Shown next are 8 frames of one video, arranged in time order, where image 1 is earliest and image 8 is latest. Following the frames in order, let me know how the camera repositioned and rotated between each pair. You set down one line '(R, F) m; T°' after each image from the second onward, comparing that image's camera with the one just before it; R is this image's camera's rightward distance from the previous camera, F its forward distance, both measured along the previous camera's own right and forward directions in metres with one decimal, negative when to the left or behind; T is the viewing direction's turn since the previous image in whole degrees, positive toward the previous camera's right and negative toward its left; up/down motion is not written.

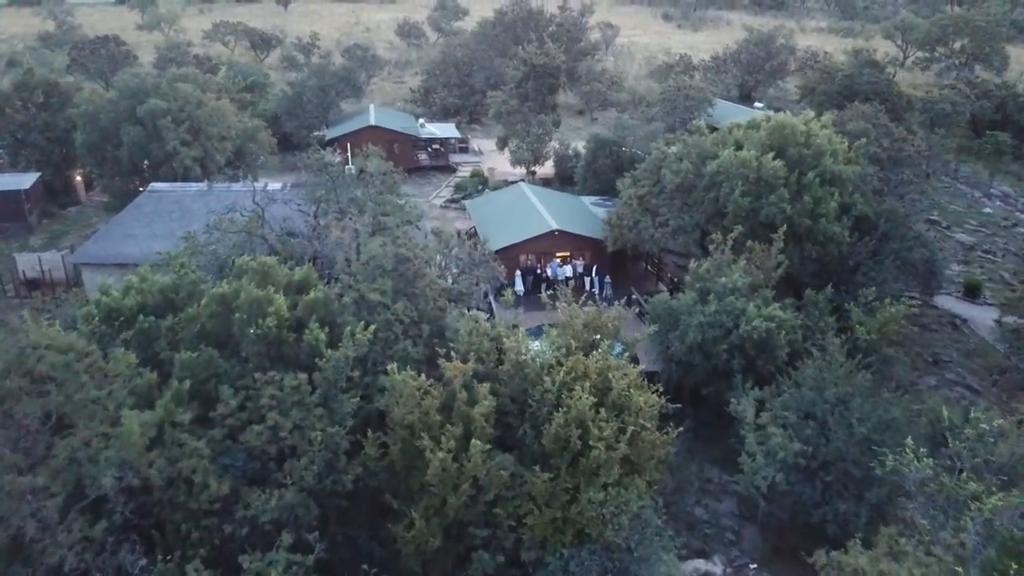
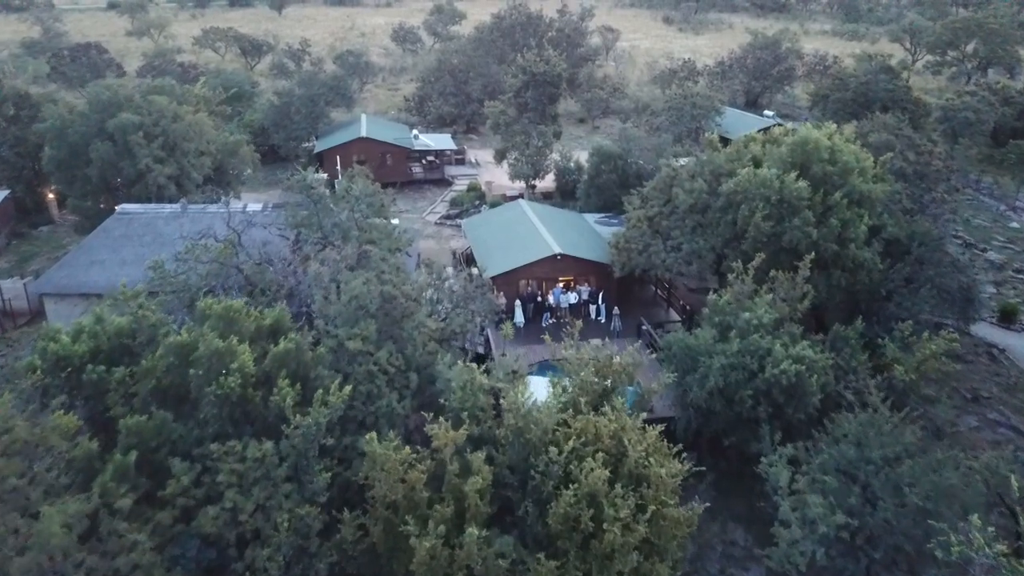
(0.0, +2.3) m; 0°
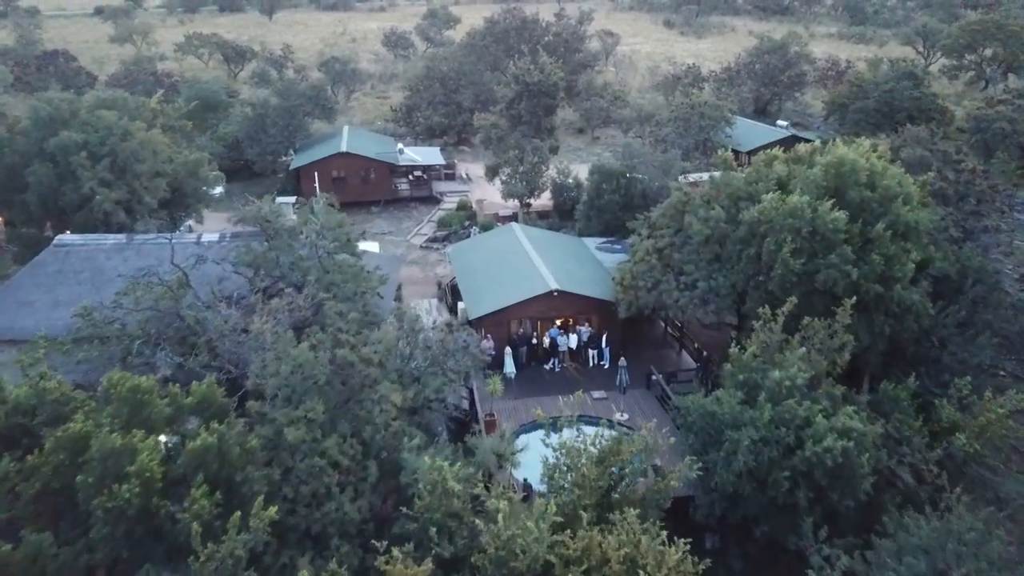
(+0.3, +3.4) m; 0°
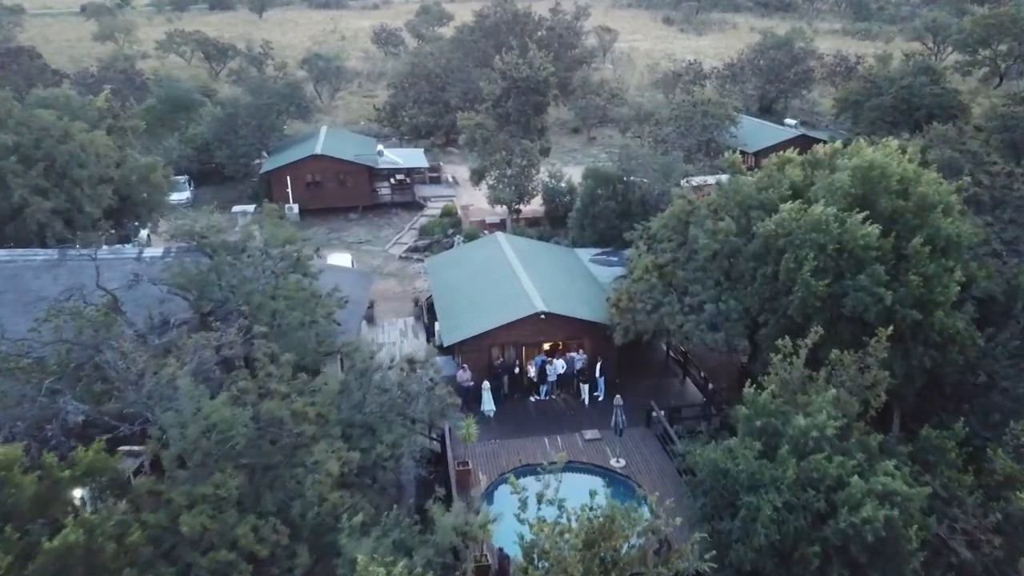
(+0.5, +2.9) m; 0°
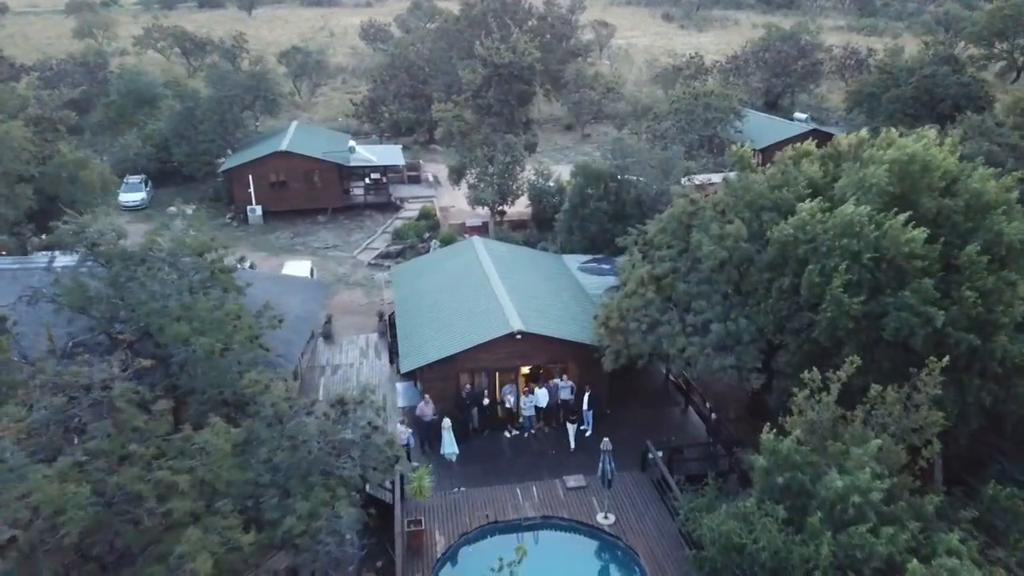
(+0.6, +3.2) m; 0°
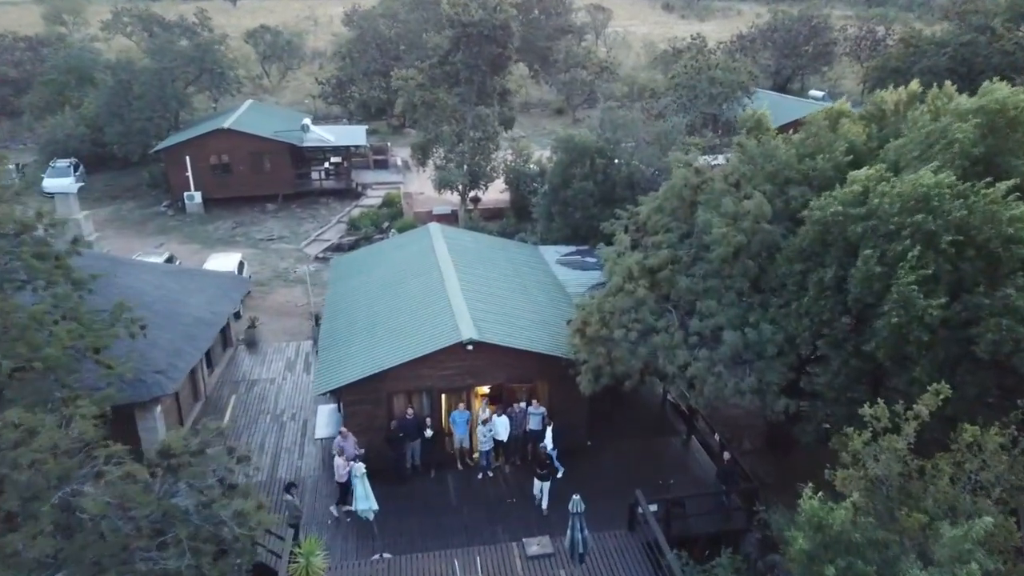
(+0.8, +4.2) m; 0°
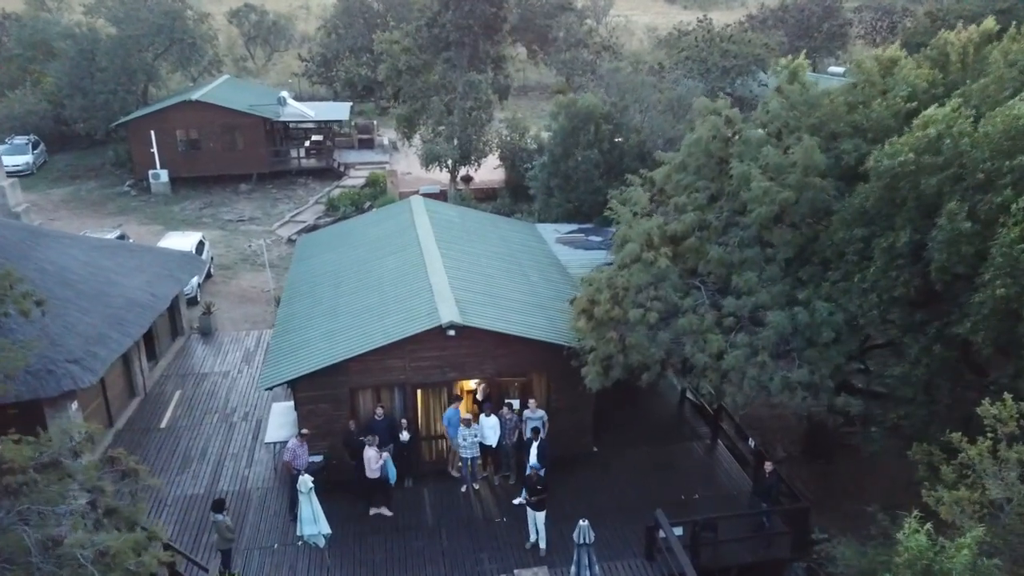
(+0.1, +2.4) m; 0°
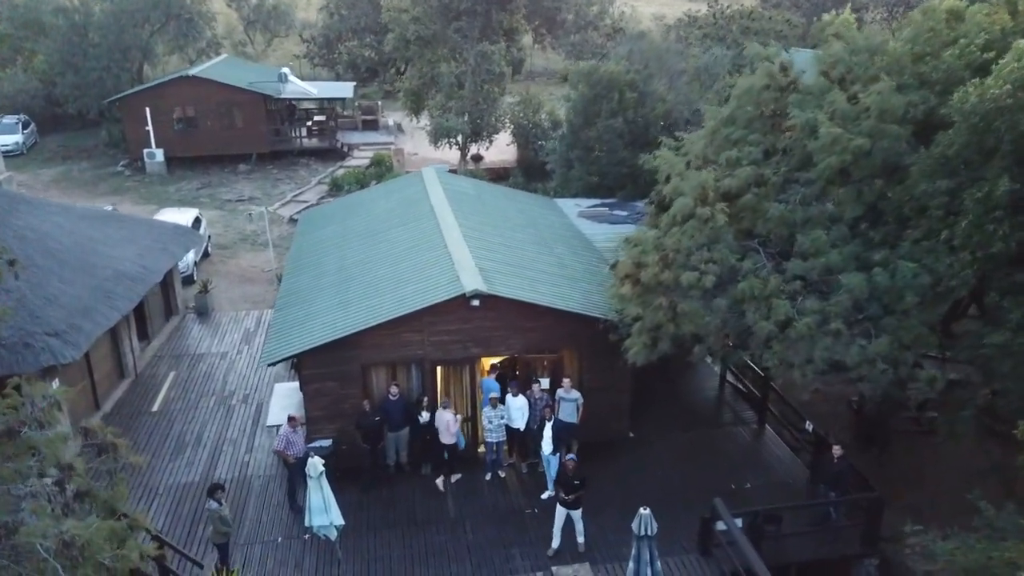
(-0.4, +1.1) m; 0°
